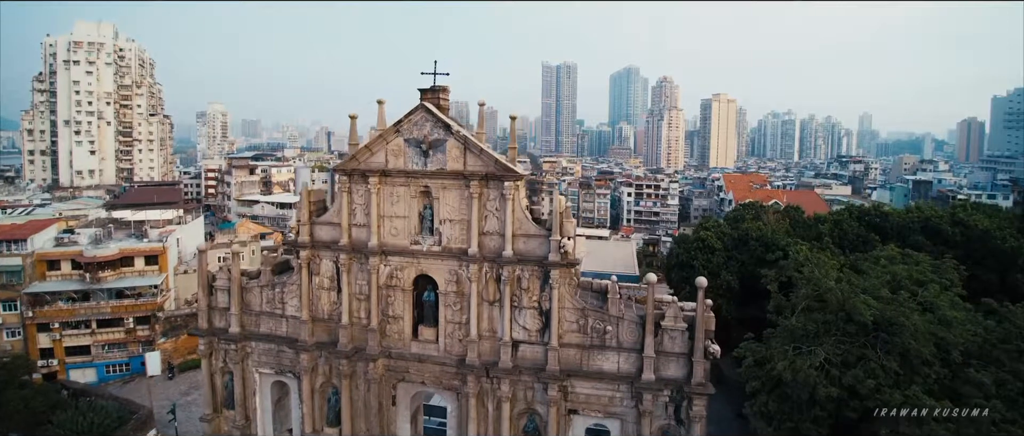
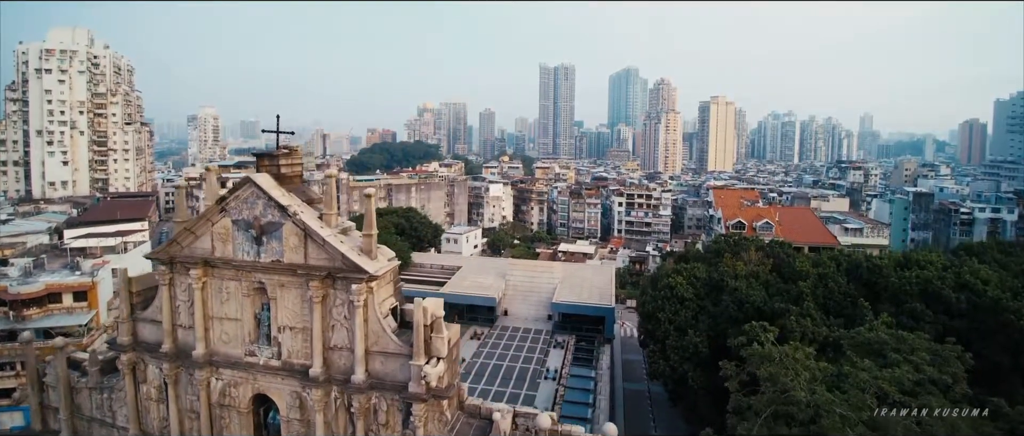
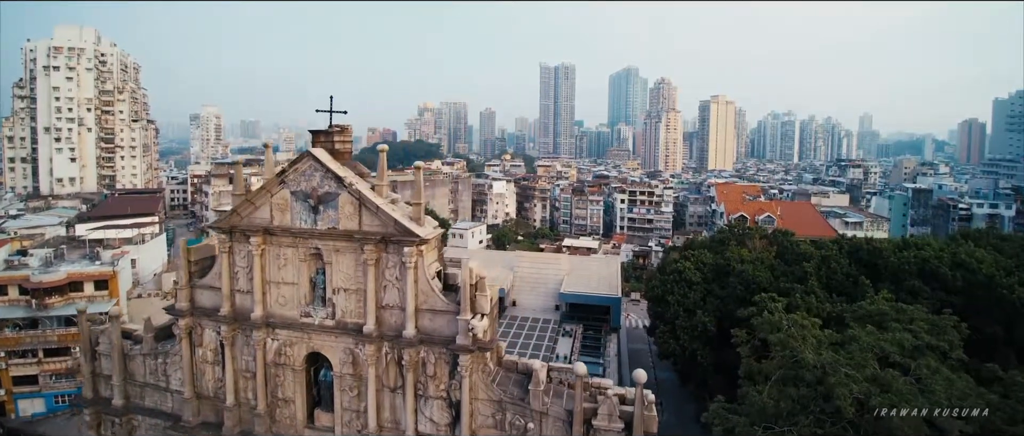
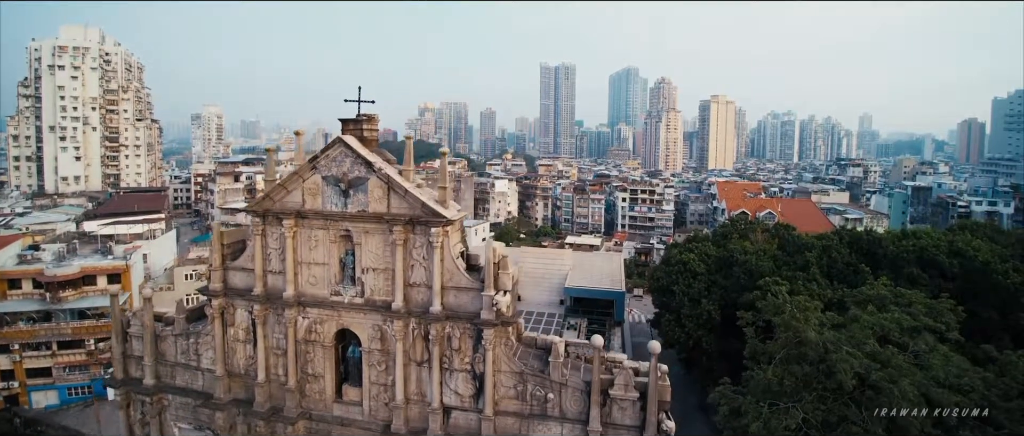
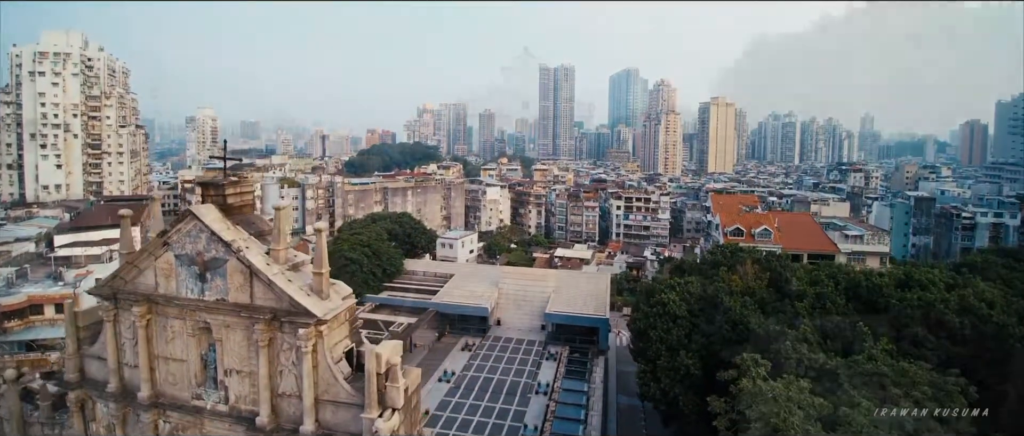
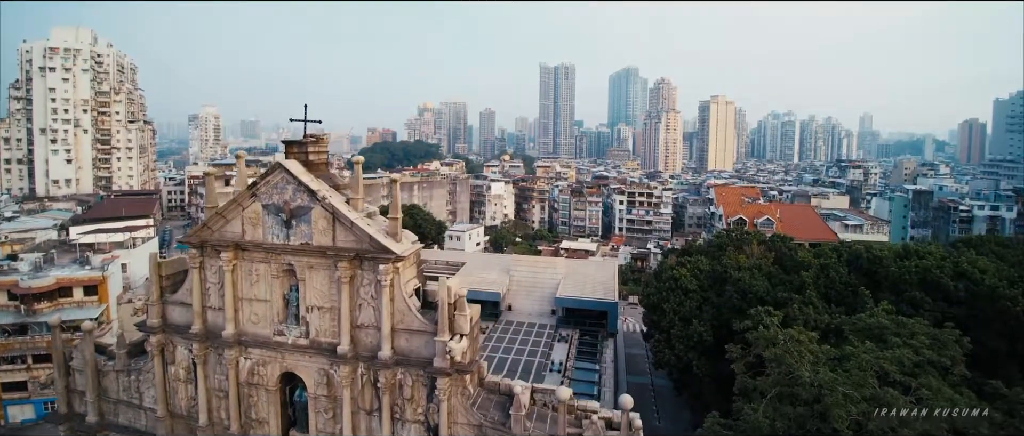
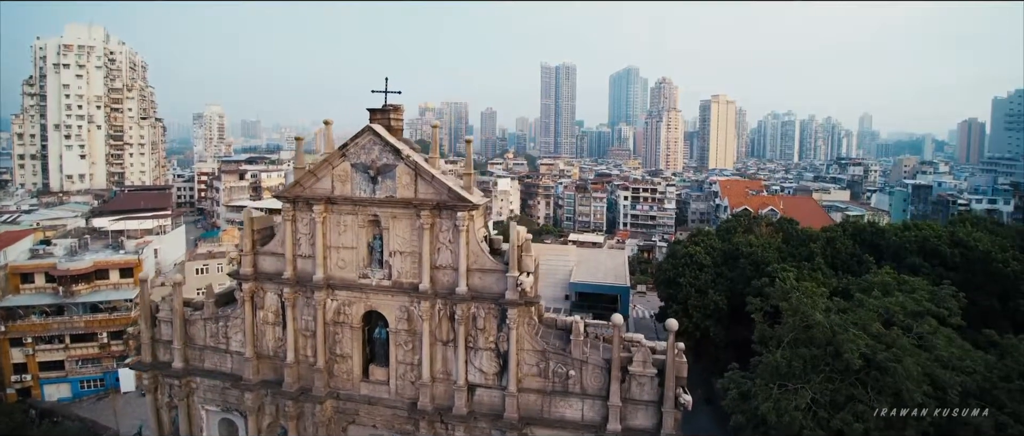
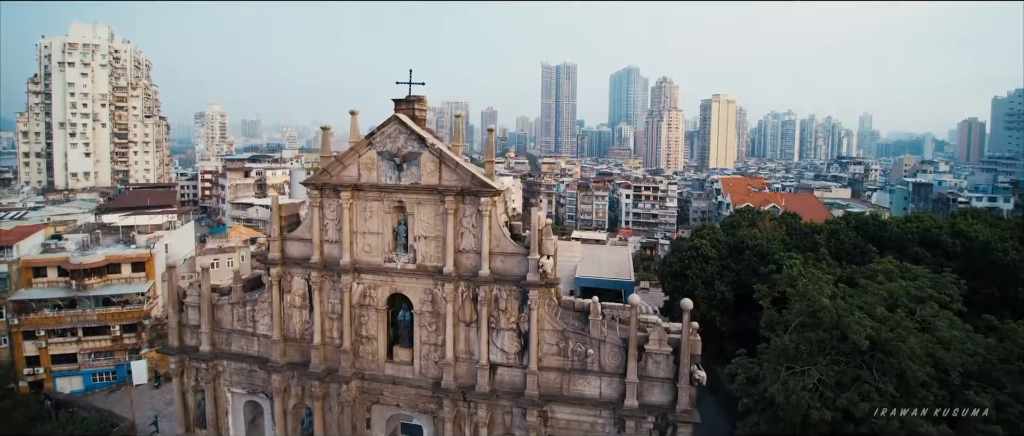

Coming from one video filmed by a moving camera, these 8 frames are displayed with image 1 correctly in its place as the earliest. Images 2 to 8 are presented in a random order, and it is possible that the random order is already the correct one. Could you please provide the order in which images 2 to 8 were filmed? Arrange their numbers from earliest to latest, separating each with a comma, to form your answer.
8, 7, 4, 3, 6, 2, 5
